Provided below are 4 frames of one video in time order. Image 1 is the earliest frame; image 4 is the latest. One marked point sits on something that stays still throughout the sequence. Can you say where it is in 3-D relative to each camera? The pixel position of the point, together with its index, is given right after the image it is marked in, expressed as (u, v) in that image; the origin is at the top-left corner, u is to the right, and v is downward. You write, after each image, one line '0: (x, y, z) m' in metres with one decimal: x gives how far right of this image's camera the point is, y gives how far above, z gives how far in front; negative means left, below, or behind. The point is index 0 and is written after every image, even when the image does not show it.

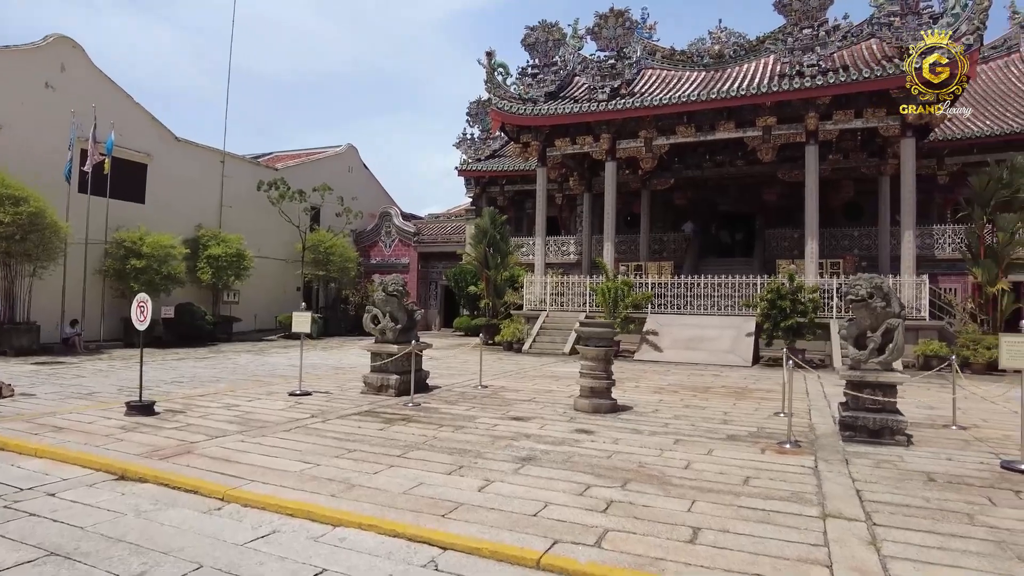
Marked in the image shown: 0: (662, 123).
0: (+3.6, +3.9, +15.6) m
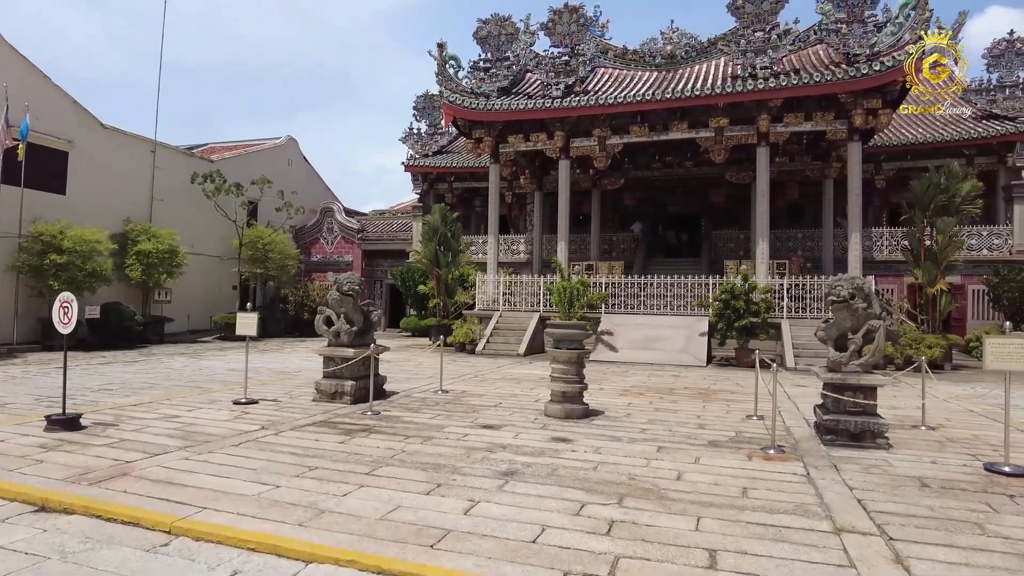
0: (+2.5, +3.9, +15.5) m
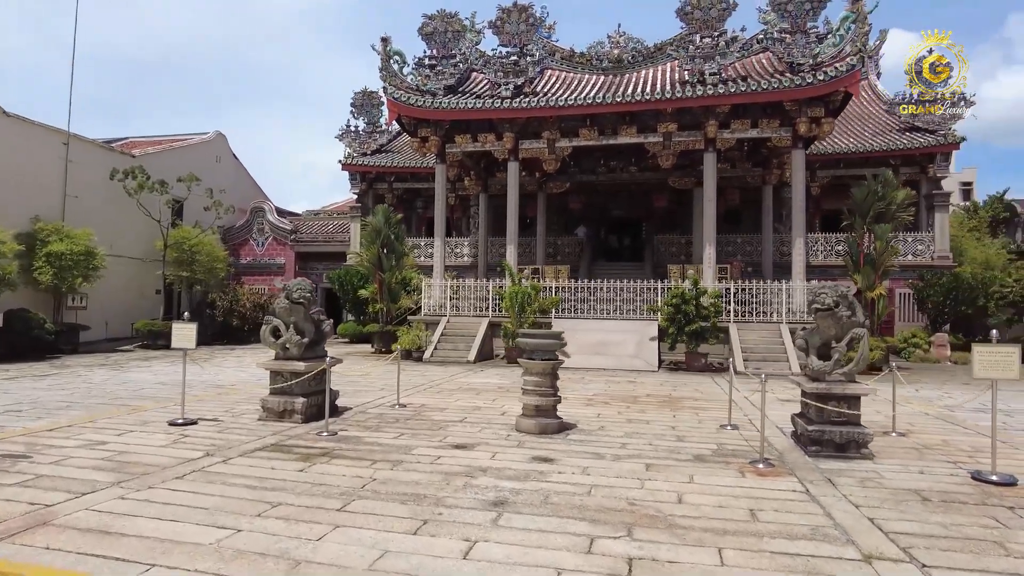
0: (+1.3, +3.8, +15.3) m
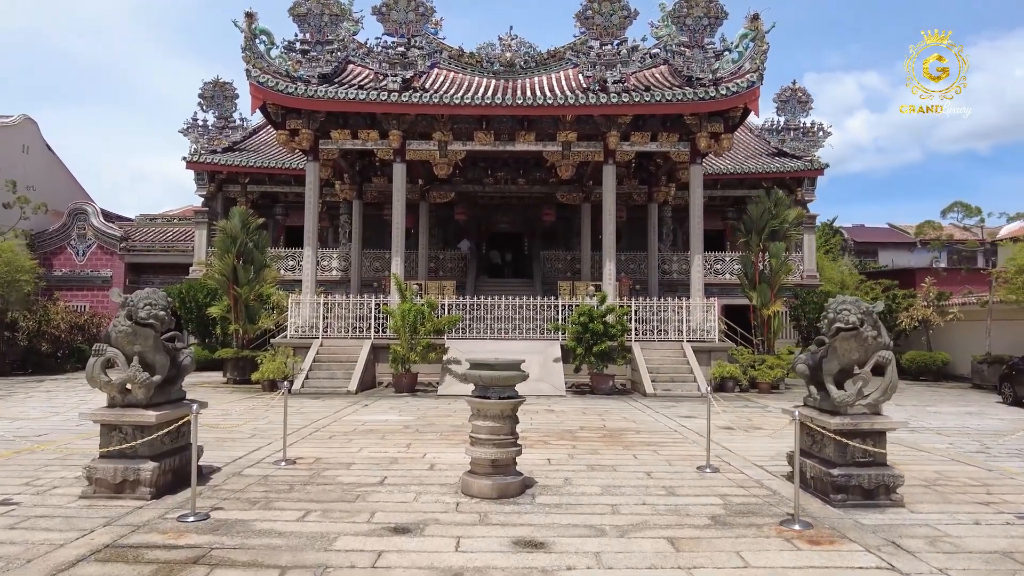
0: (-1.1, +3.5, +14.0) m
